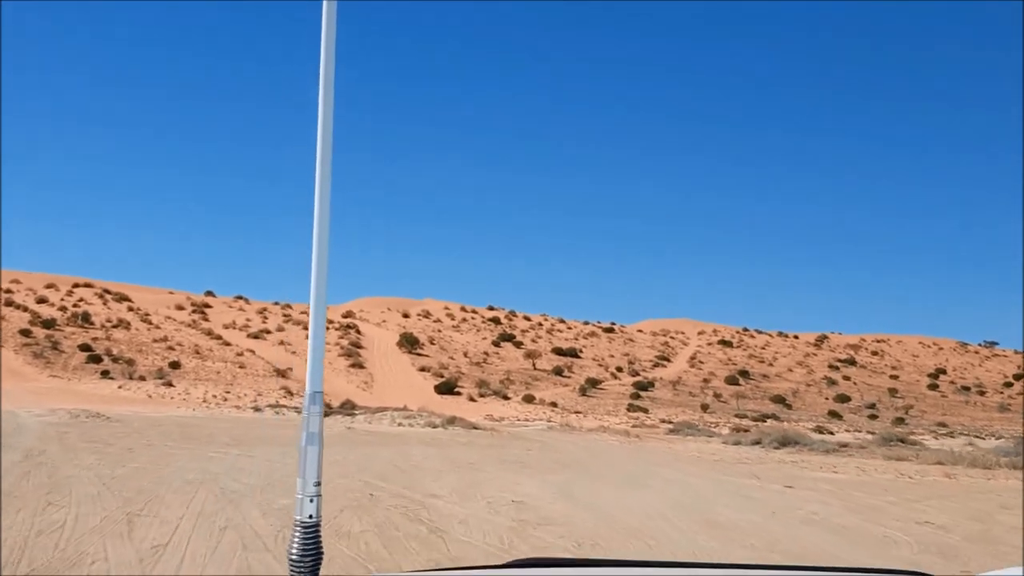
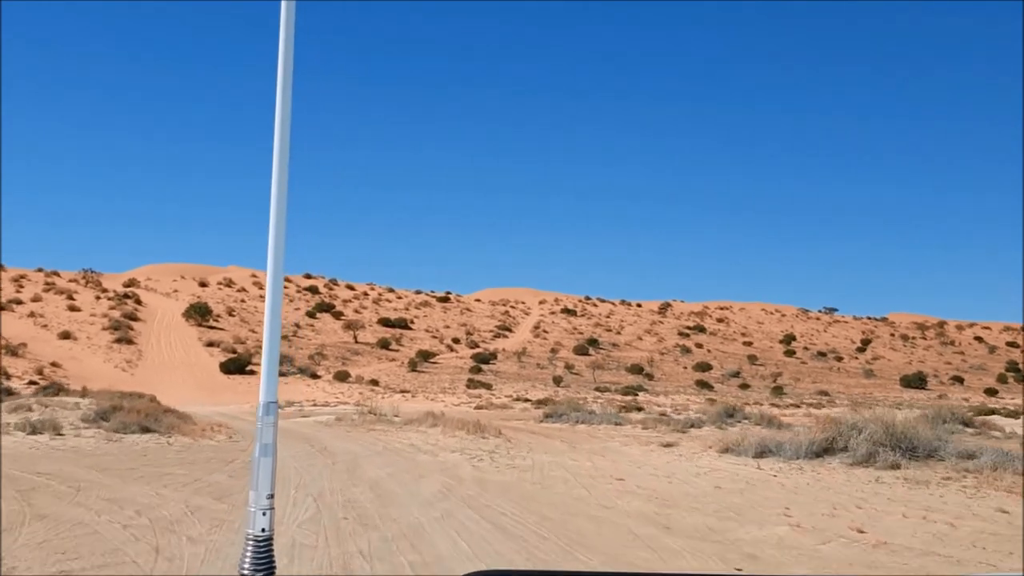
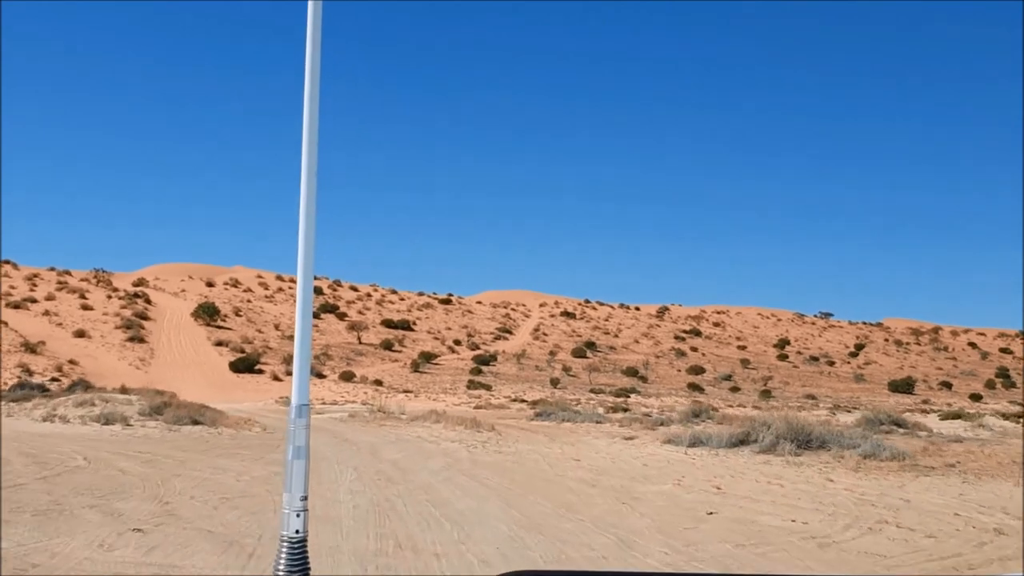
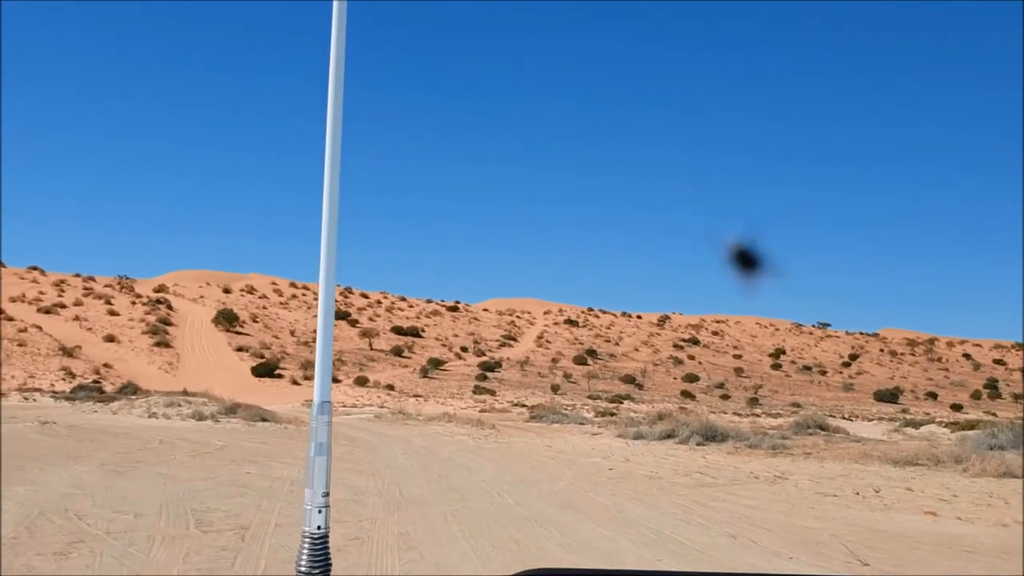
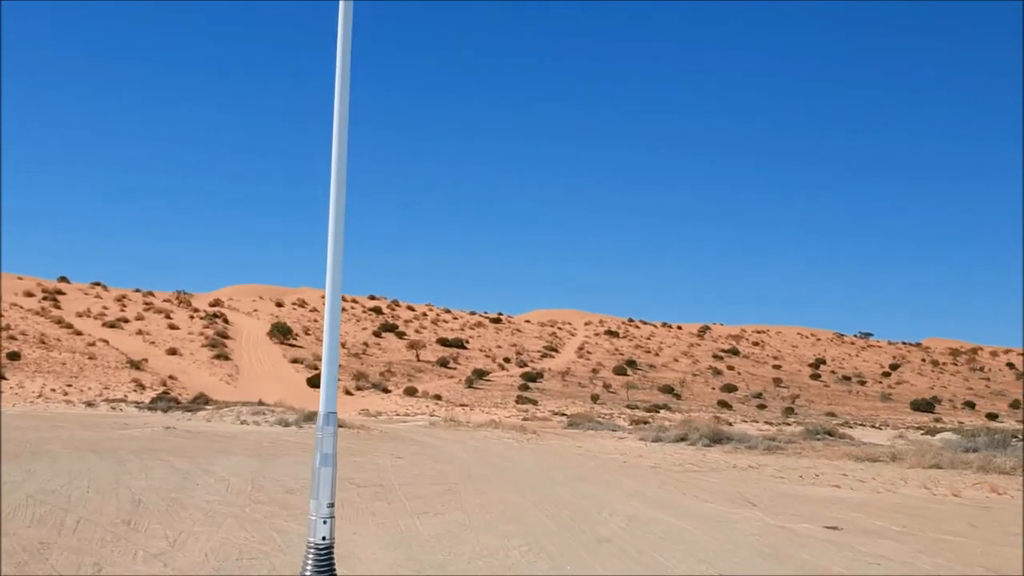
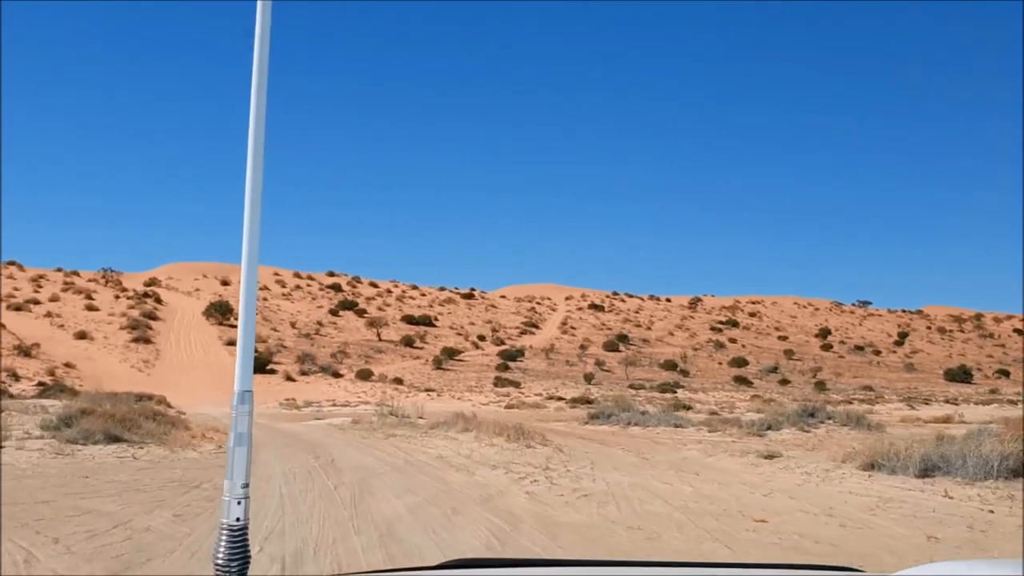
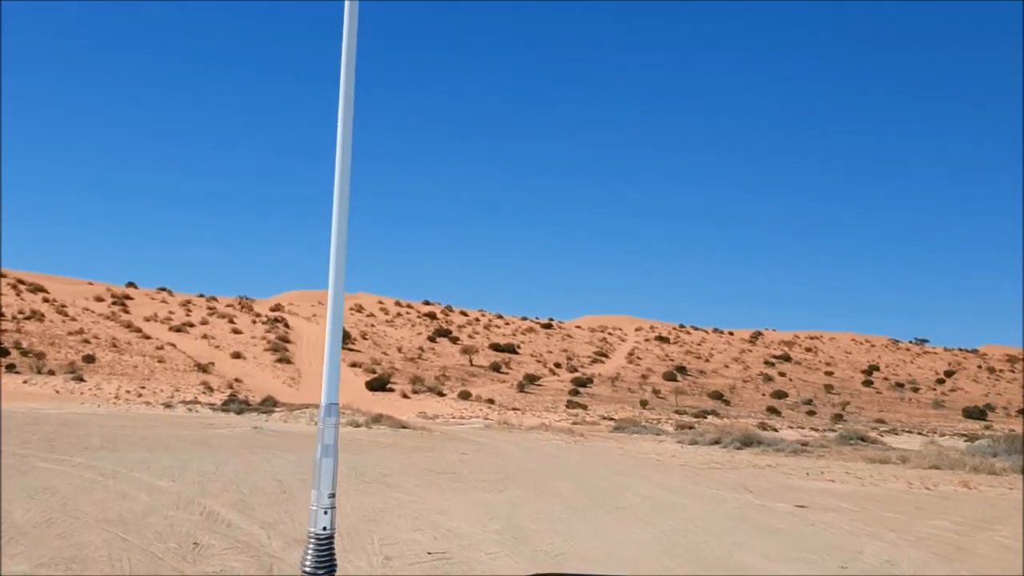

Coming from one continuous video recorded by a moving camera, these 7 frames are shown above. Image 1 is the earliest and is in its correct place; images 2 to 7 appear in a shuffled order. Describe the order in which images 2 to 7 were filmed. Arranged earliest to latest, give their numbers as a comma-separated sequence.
7, 5, 4, 3, 2, 6
